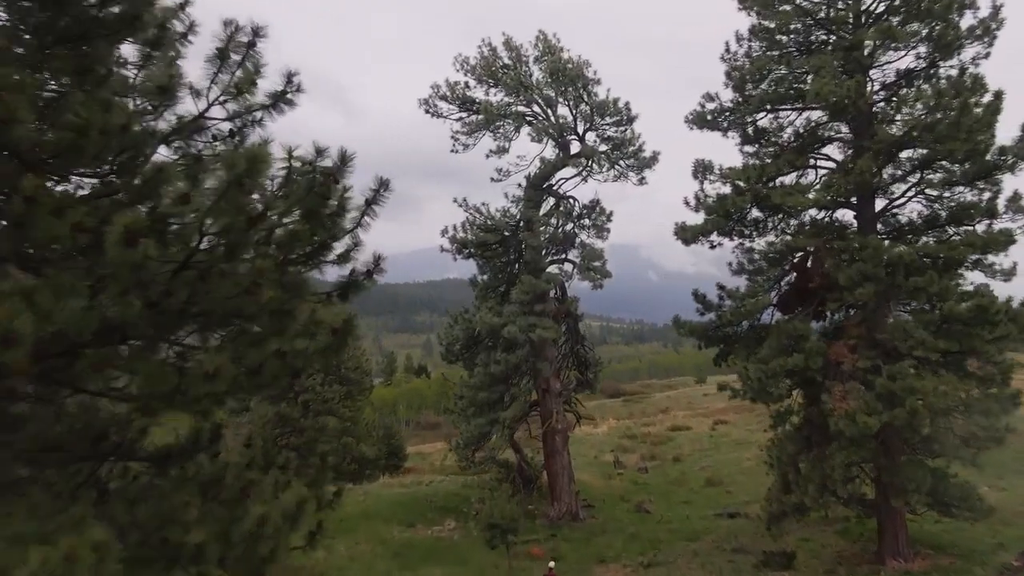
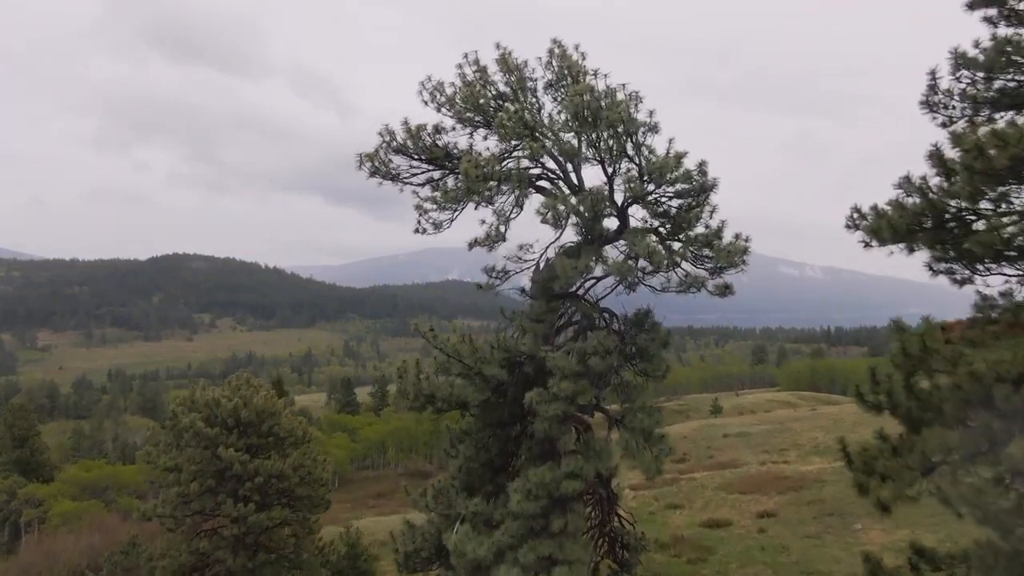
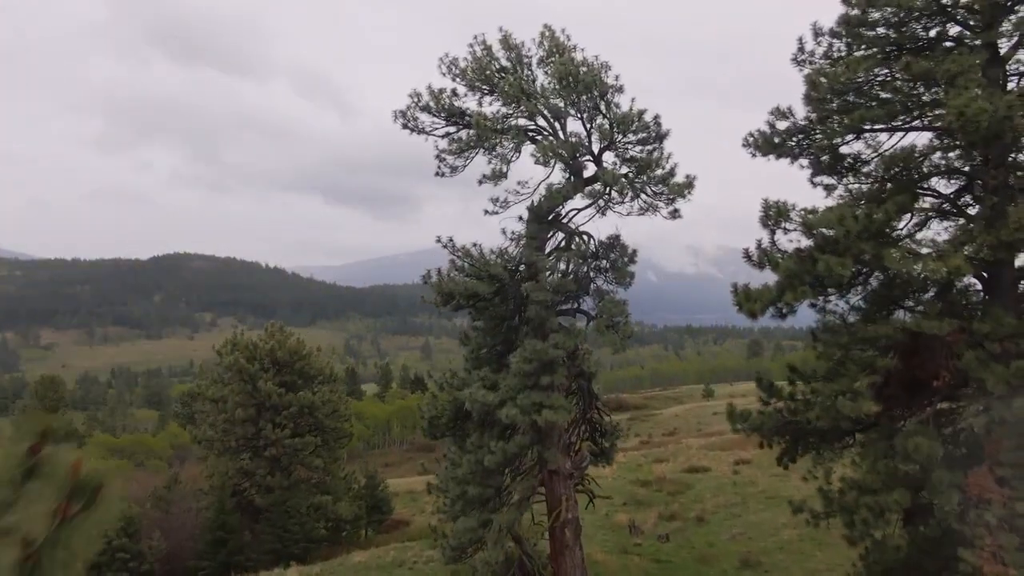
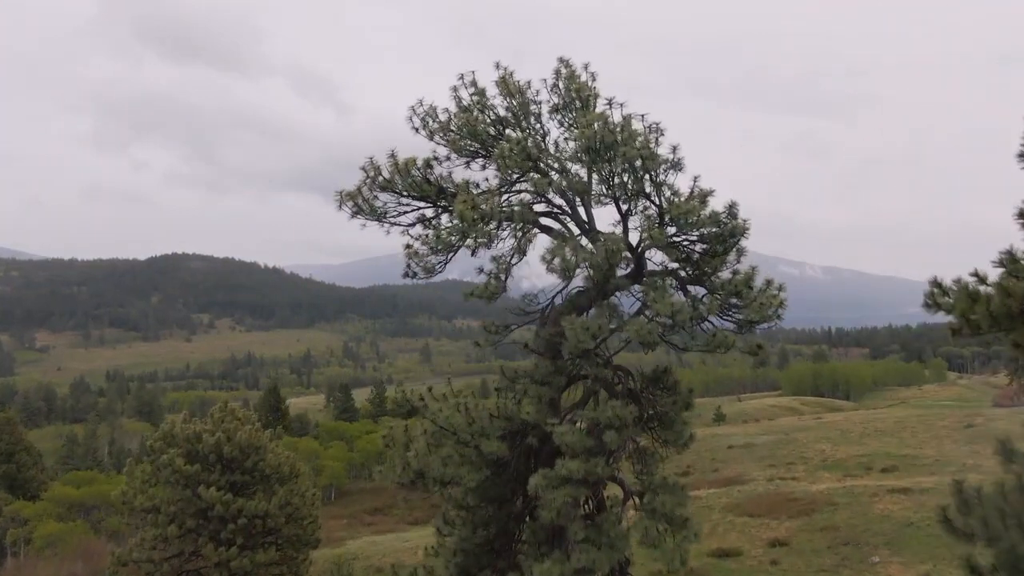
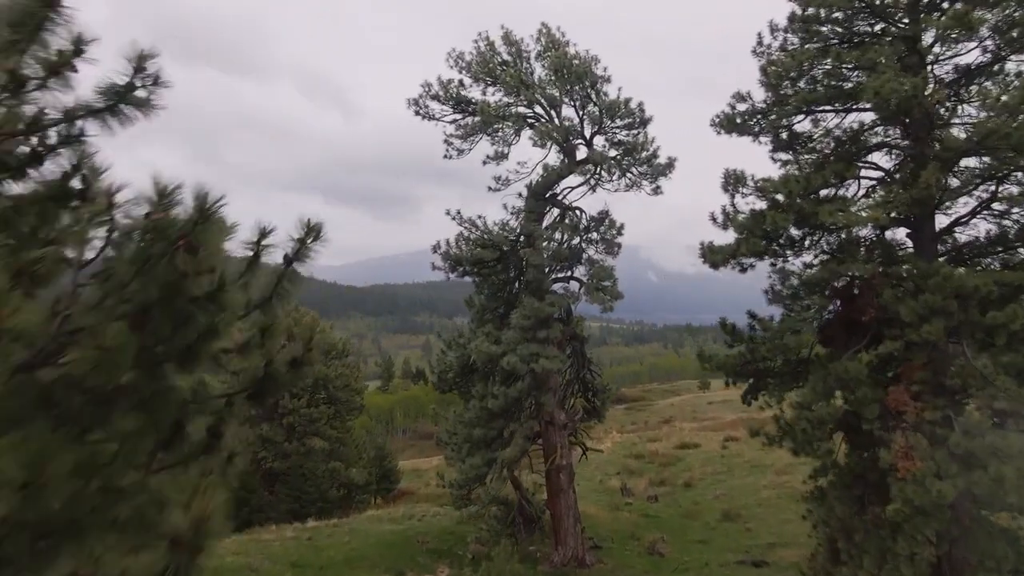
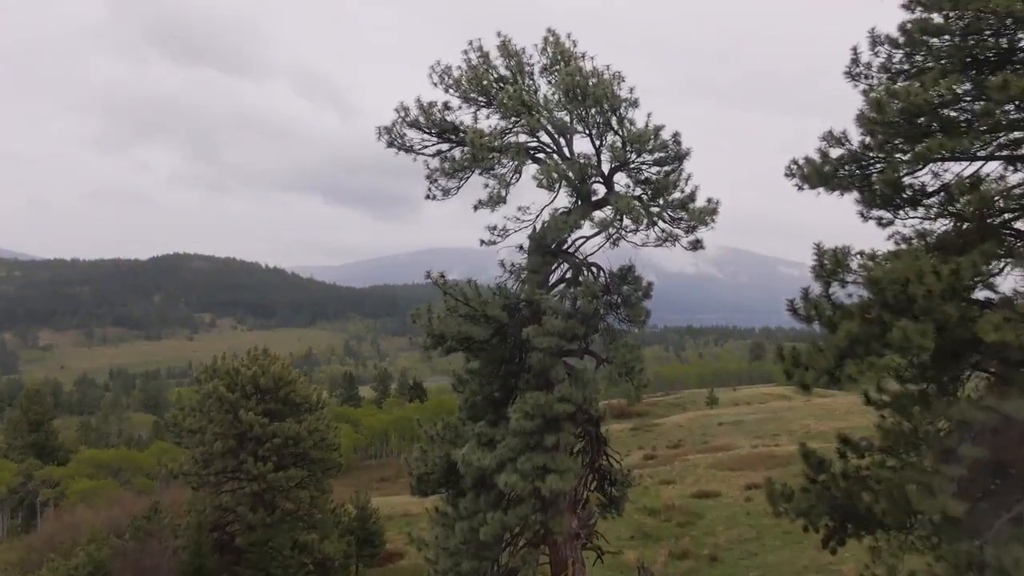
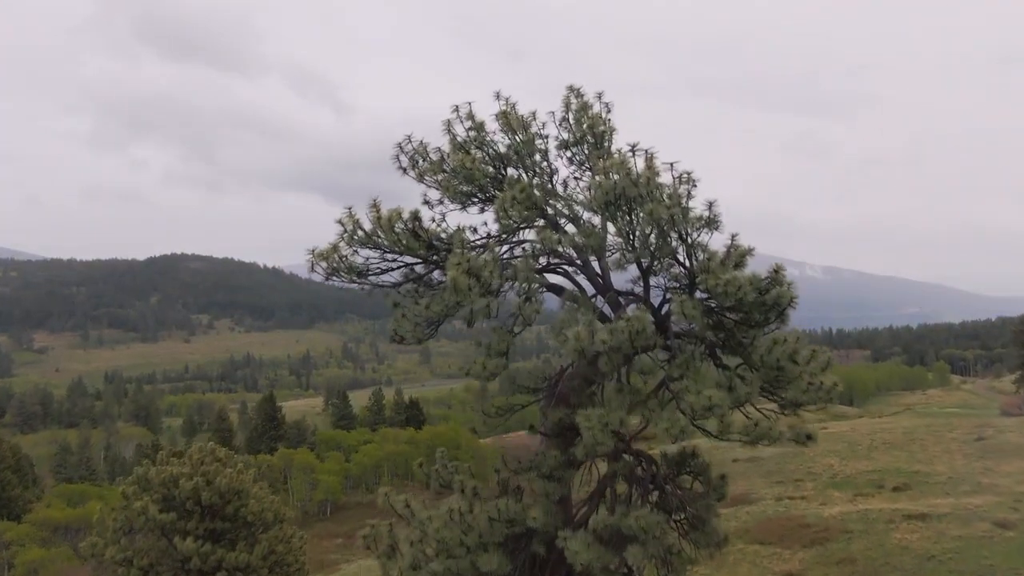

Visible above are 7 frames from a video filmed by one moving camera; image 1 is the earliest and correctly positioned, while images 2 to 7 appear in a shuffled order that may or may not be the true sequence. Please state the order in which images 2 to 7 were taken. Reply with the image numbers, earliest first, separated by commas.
5, 3, 6, 2, 4, 7
